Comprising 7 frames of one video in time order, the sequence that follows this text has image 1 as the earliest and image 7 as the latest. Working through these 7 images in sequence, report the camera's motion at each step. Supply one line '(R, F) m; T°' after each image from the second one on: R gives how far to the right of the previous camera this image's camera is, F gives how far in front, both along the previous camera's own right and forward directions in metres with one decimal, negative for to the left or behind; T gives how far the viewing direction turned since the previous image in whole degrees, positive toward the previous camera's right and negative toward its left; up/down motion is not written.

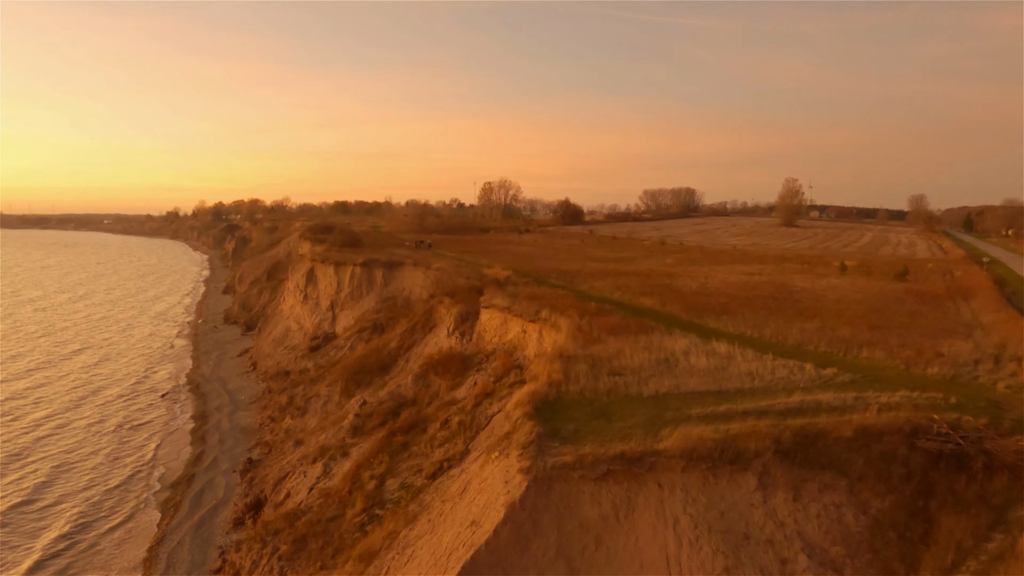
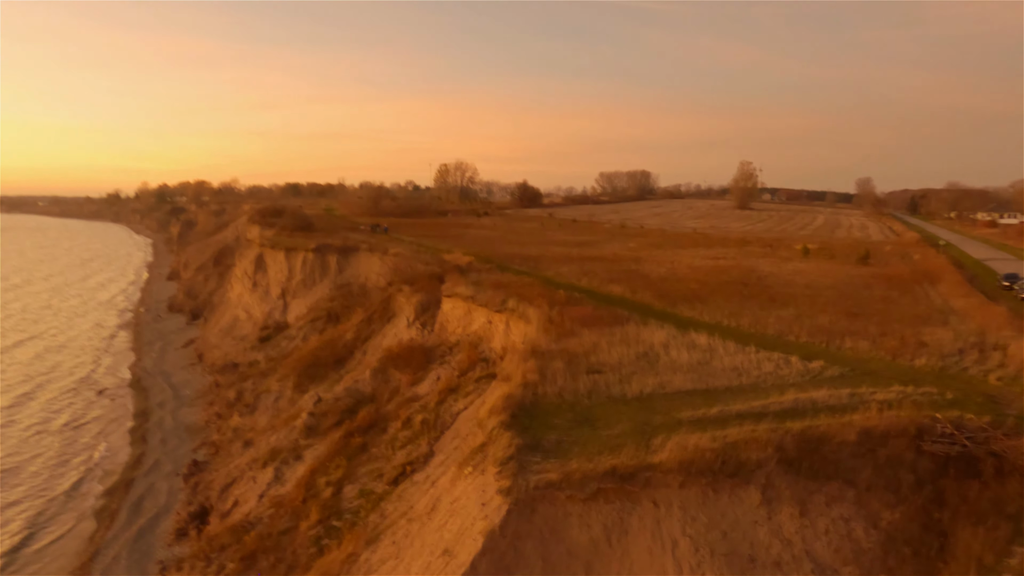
(-0.3, +1.3) m; +4°
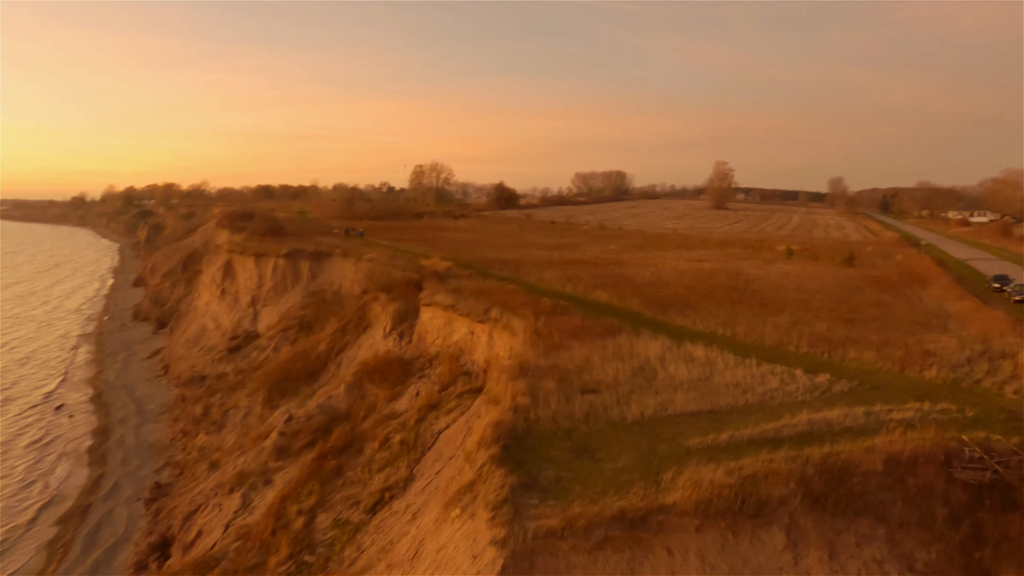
(-0.2, +1.1) m; +2°
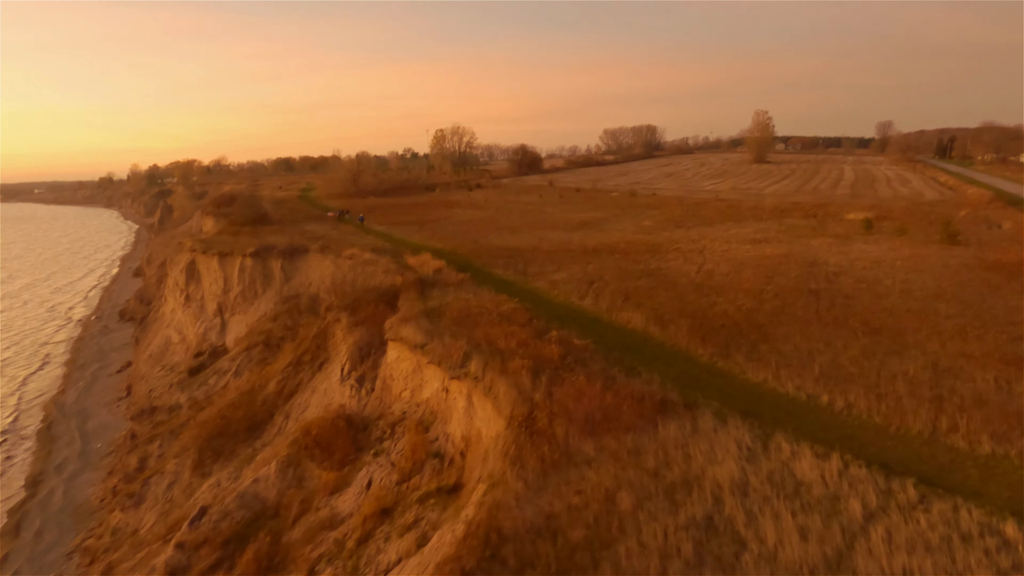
(+1.0, +6.6) m; -3°
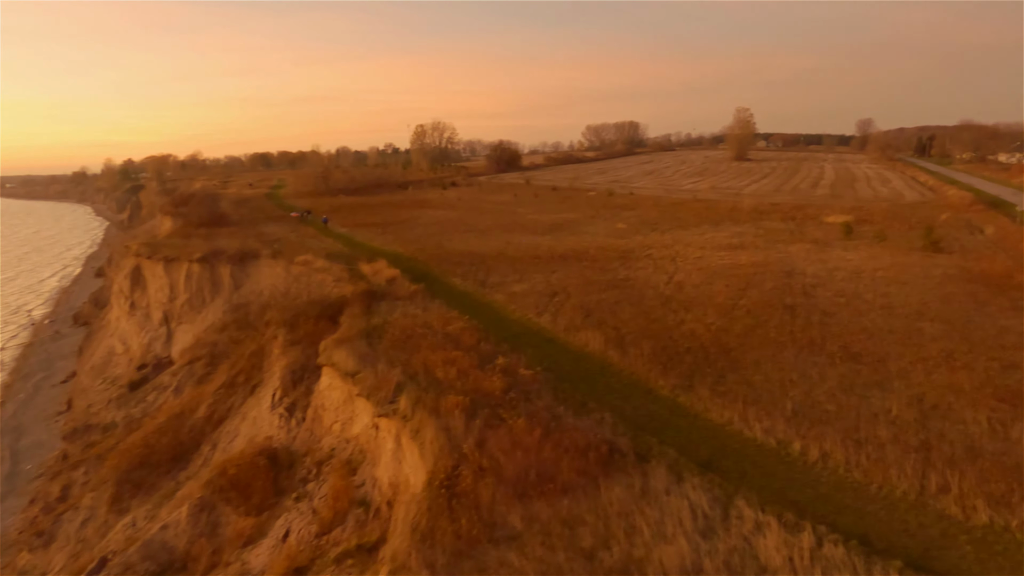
(+0.9, +1.6) m; +1°
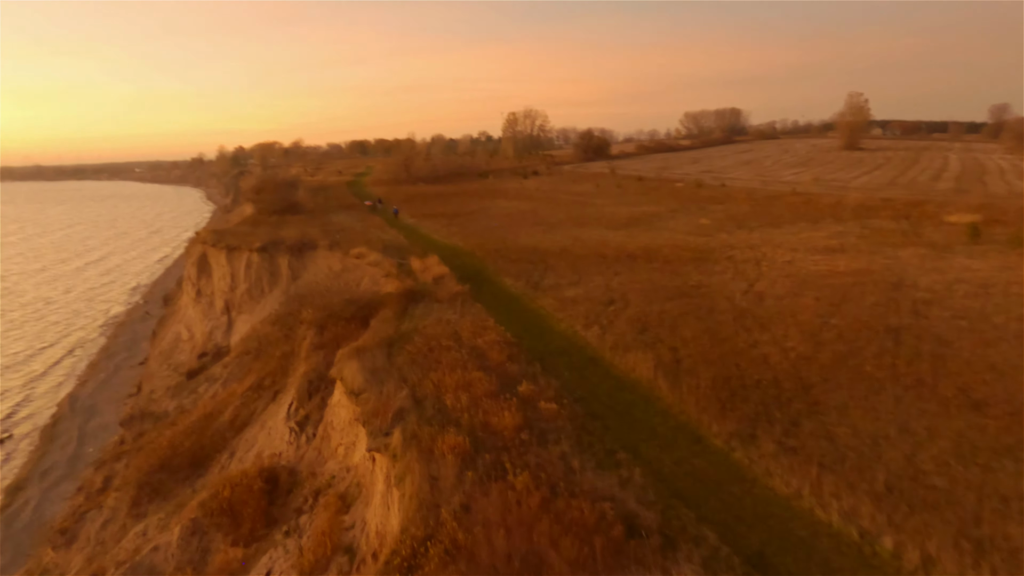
(+1.1, +2.2) m; -8°
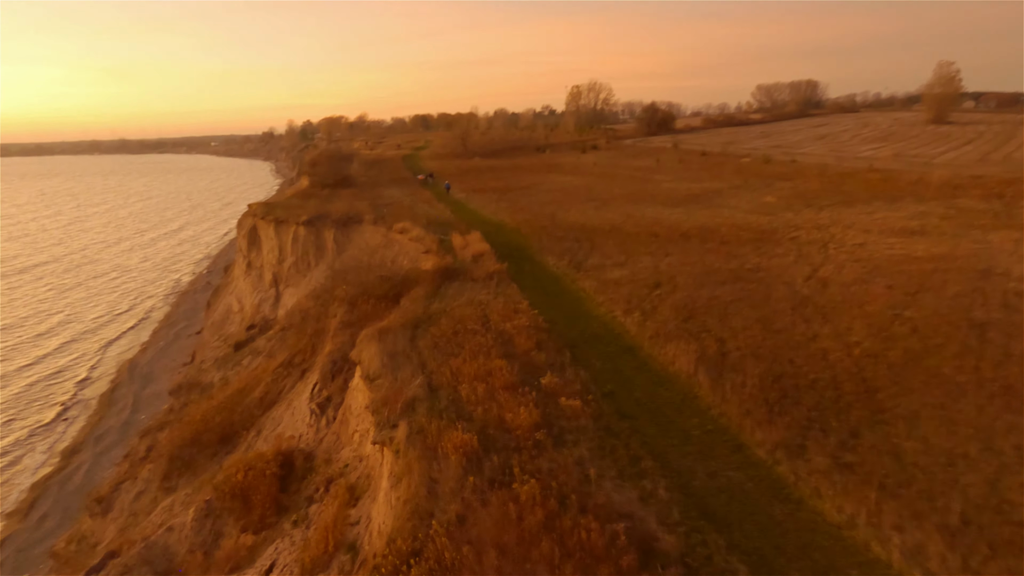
(+0.6, +1.0) m; -5°
